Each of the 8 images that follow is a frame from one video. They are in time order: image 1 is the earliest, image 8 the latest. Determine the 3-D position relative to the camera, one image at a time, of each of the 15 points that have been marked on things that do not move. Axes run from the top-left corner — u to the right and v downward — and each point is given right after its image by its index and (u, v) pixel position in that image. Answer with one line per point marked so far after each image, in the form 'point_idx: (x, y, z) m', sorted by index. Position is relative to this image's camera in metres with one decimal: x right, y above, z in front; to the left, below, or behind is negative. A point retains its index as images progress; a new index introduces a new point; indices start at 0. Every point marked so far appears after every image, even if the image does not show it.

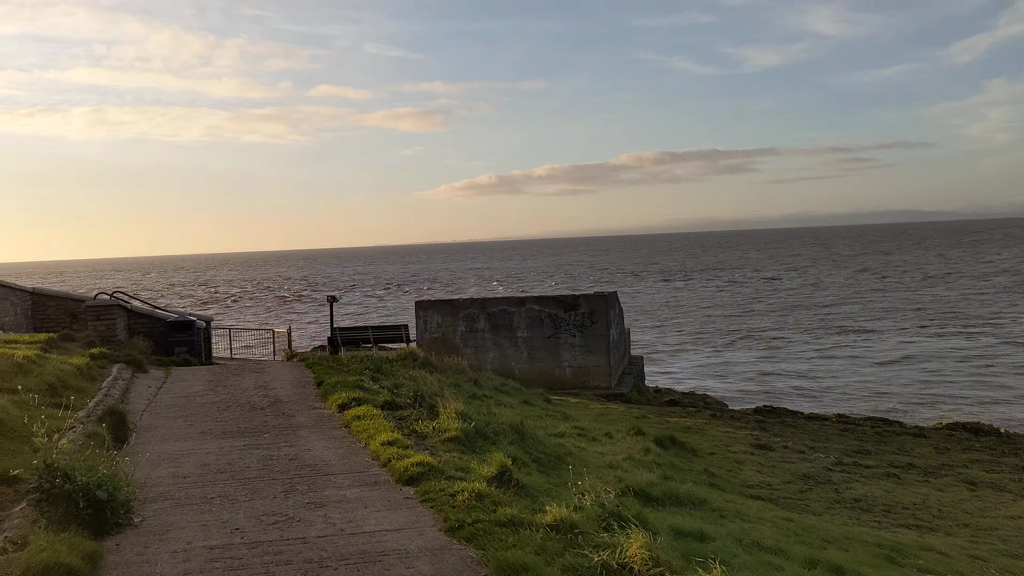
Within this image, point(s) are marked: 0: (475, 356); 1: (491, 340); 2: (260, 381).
0: (-0.8, -1.5, +16.1) m
1: (-0.5, -1.2, +16.1) m
2: (-3.4, -1.3, +9.8) m
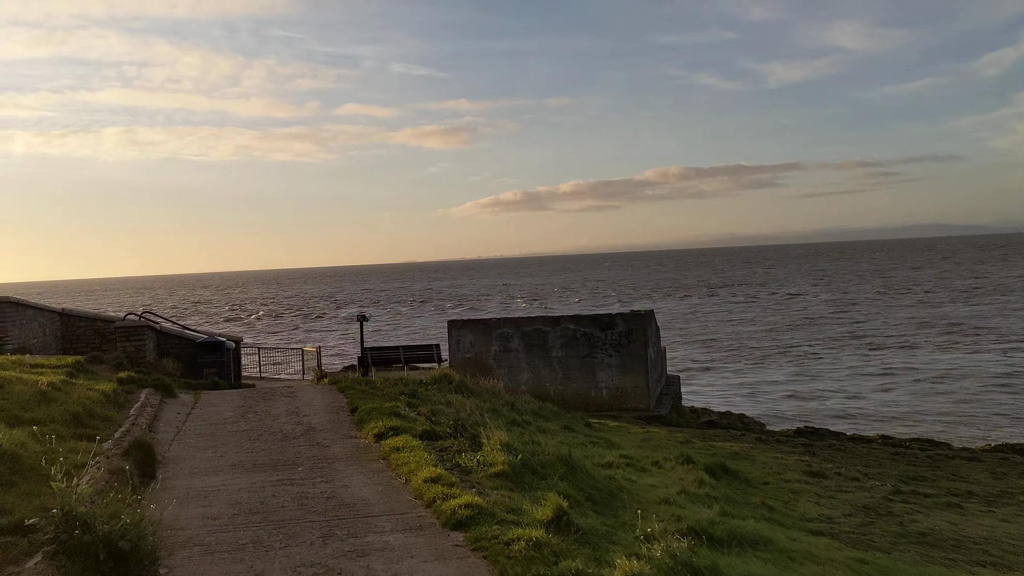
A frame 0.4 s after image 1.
0: (0.0, -2.0, +15.6) m
1: (+0.3, -1.6, +15.6) m
2: (-2.9, -1.6, +9.4) m
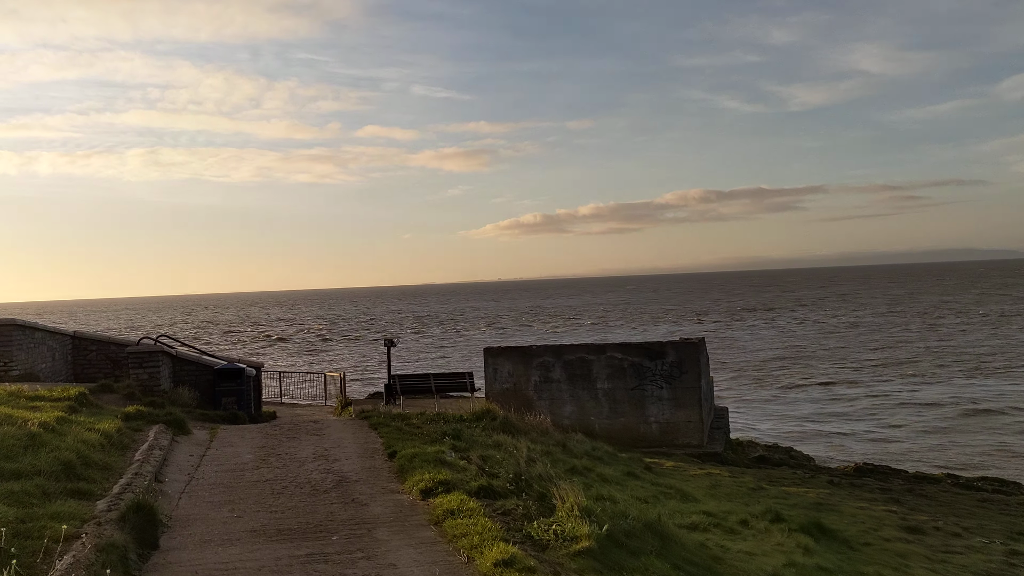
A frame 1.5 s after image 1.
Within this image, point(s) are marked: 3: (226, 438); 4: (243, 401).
0: (+0.8, -2.5, +14.4) m
1: (+1.1, -2.1, +14.3) m
2: (-2.2, -1.8, +8.3) m
3: (-3.6, -1.9, +9.1) m
4: (-5.4, -2.2, +14.4) m
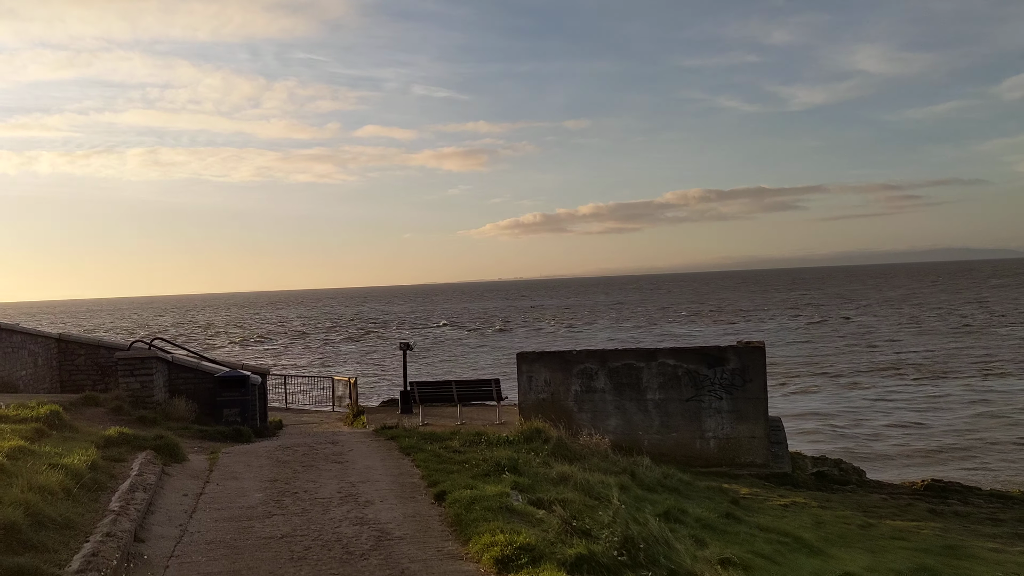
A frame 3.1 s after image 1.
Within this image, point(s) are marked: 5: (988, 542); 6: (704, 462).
0: (+1.5, -2.4, +12.7) m
1: (+1.8, -2.0, +12.7) m
2: (-1.5, -1.8, +6.6) m
3: (-3.0, -1.9, +7.5) m
4: (-4.7, -2.2, +12.8) m
5: (+5.6, -3.0, +8.5) m
6: (+3.3, -3.0, +12.4) m
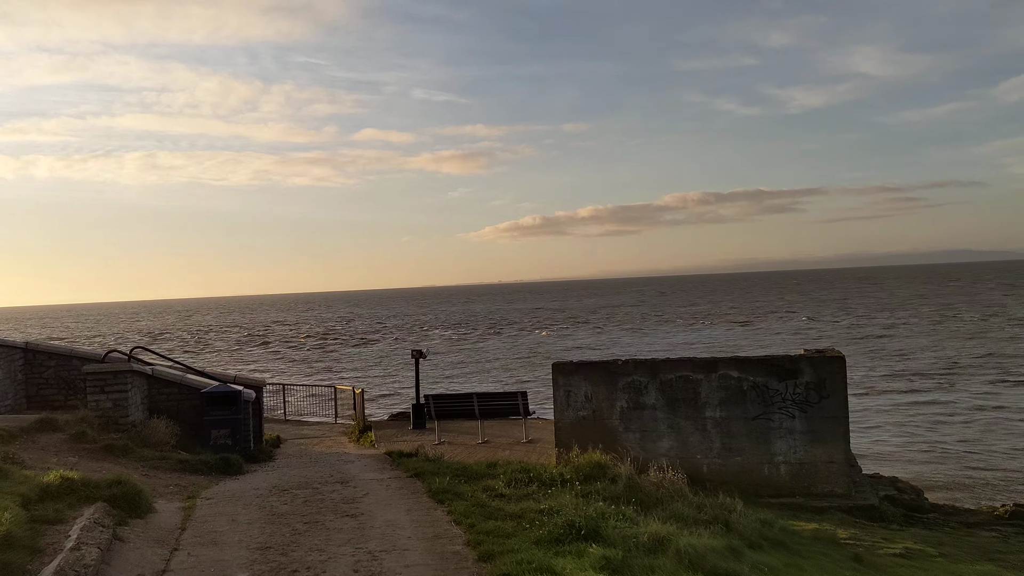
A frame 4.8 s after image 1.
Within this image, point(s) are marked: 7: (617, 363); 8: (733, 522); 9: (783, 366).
0: (+2.0, -2.4, +10.9) m
1: (+2.3, -2.0, +10.9) m
2: (-1.0, -1.8, +4.8) m
3: (-2.4, -1.9, +5.6) m
4: (-4.2, -2.2, +10.9) m
5: (+6.2, -3.0, +6.7) m
6: (+3.9, -3.0, +10.6) m
7: (+1.6, -1.1, +11.0) m
8: (+2.0, -2.1, +6.5) m
9: (+4.0, -1.2, +10.6) m
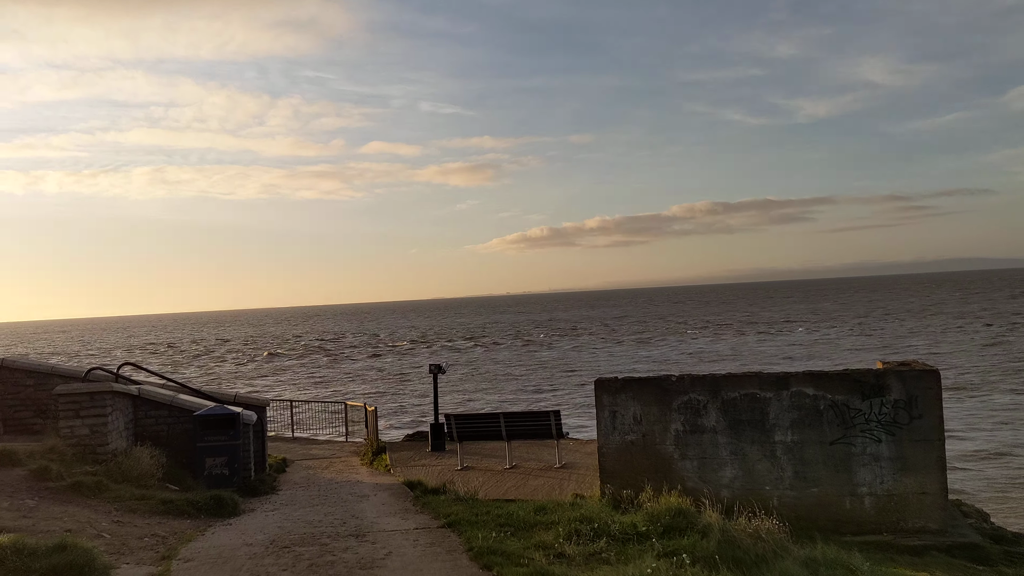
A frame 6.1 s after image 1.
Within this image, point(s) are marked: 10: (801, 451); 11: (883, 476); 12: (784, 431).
0: (+2.5, -2.5, +9.4) m
1: (+2.8, -2.1, +9.4) m
2: (-0.5, -1.8, +3.4) m
3: (-2.0, -1.9, +4.2) m
4: (-3.7, -2.3, +9.5) m
5: (+6.6, -2.9, +5.2) m
6: (+4.4, -3.0, +9.1) m
7: (+2.1, -1.2, +9.6) m
8: (+2.5, -2.1, +5.1) m
9: (+4.5, -1.2, +9.2) m
10: (+3.7, -2.1, +9.3) m
11: (+4.7, -2.4, +9.1) m
12: (+3.5, -1.8, +9.3) m
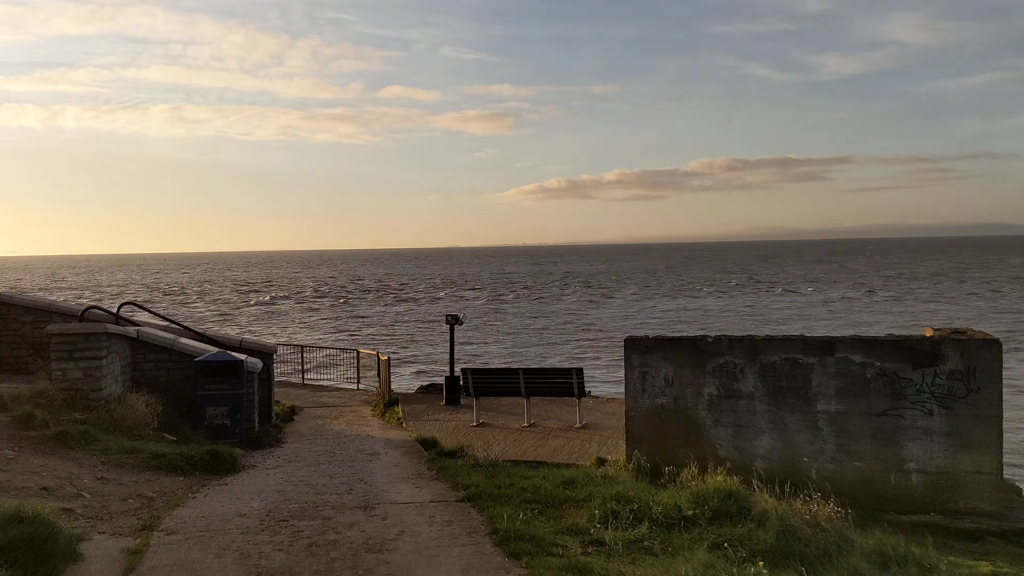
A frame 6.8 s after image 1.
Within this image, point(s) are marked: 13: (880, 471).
0: (+2.7, -1.9, +8.8) m
1: (+3.1, -1.6, +8.7) m
2: (-0.4, -1.5, +2.7) m
3: (-1.8, -1.5, +3.6) m
4: (-3.4, -1.6, +9.0) m
5: (+6.8, -2.8, +4.5) m
6: (+4.6, -2.6, +8.4) m
7: (+2.4, -0.6, +8.8) m
8: (+2.6, -1.8, +4.4) m
9: (+4.8, -0.7, +8.4) m
10: (+4.0, -1.6, +8.5) m
11: (+4.9, -1.9, +8.4) m
12: (+3.8, -1.3, +8.6) m
13: (+4.4, -2.2, +8.5) m
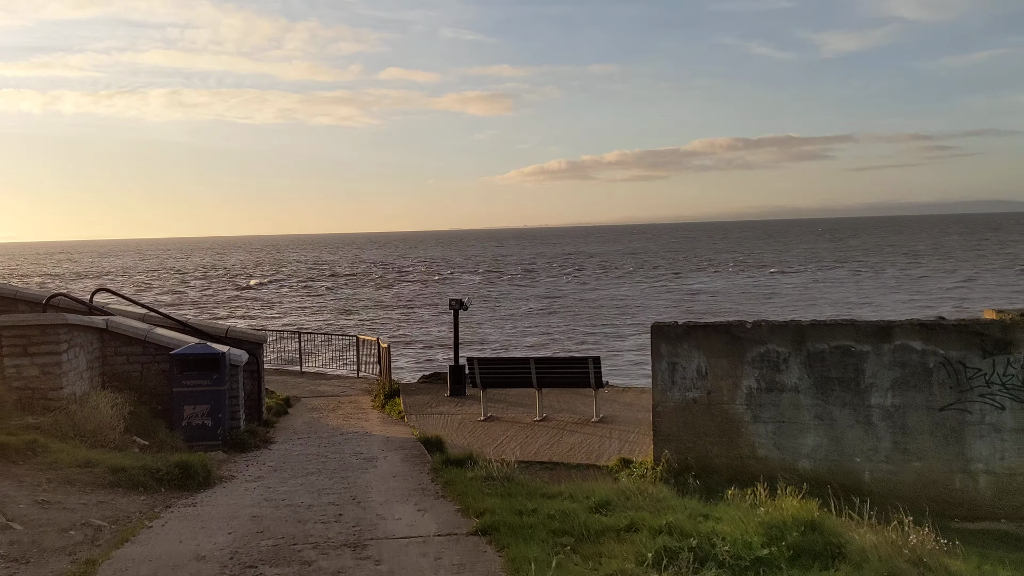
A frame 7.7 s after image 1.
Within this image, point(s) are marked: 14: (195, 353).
0: (+2.9, -1.7, +7.8) m
1: (+3.2, -1.3, +7.7) m
2: (-0.3, -1.5, +1.7) m
3: (-1.7, -1.5, +2.6) m
4: (-3.2, -1.4, +8.0) m
5: (+6.9, -2.7, +3.5) m
6: (+4.8, -2.3, +7.5) m
7: (+2.5, -0.4, +7.8) m
8: (+2.8, -1.7, +3.4) m
9: (+4.9, -0.5, +7.3) m
10: (+4.1, -1.4, +7.6) m
11: (+5.1, -1.7, +7.4) m
12: (+3.9, -1.1, +7.6) m
13: (+4.5, -1.9, +7.5) m
14: (-3.5, -0.7, +7.9) m
